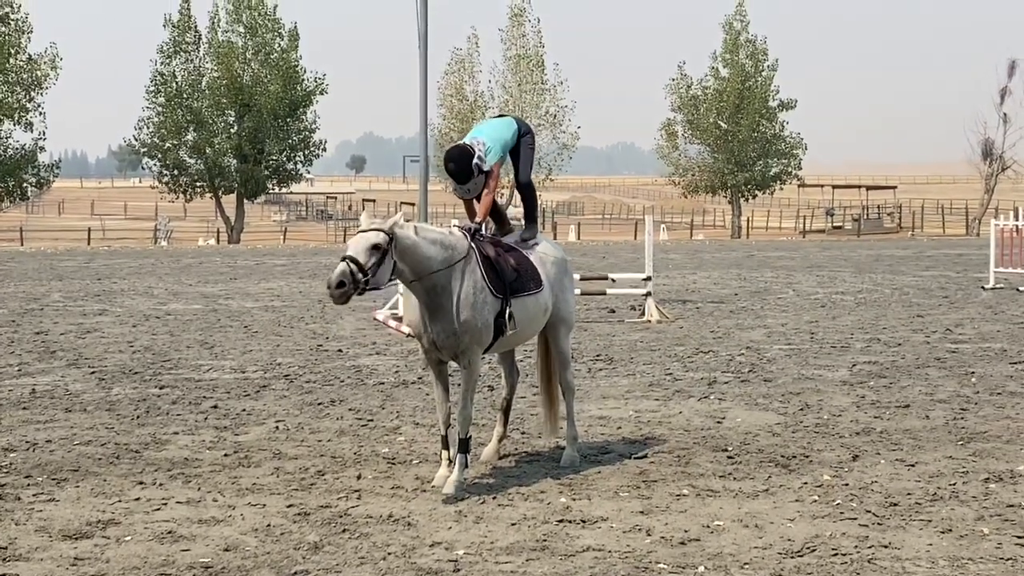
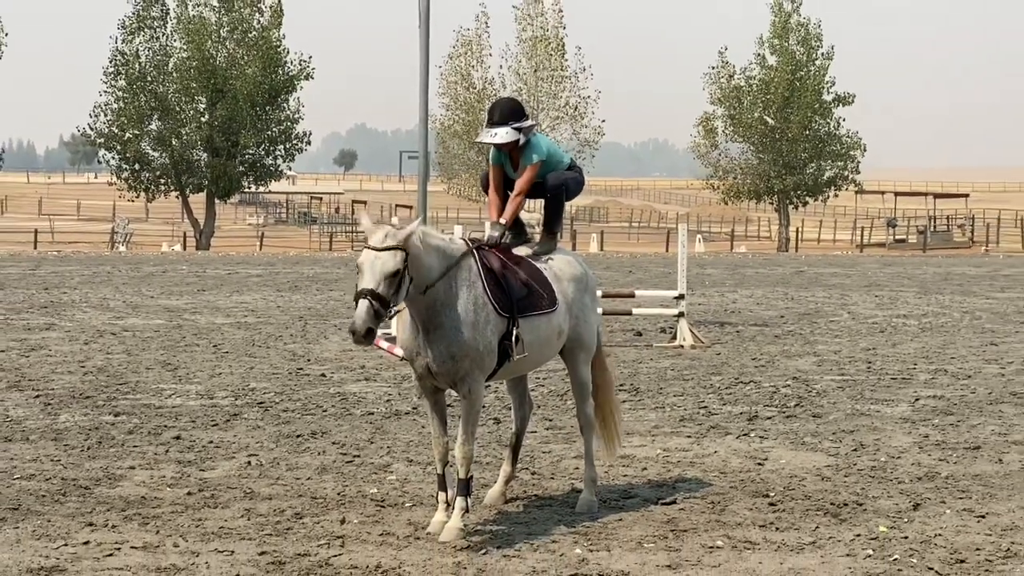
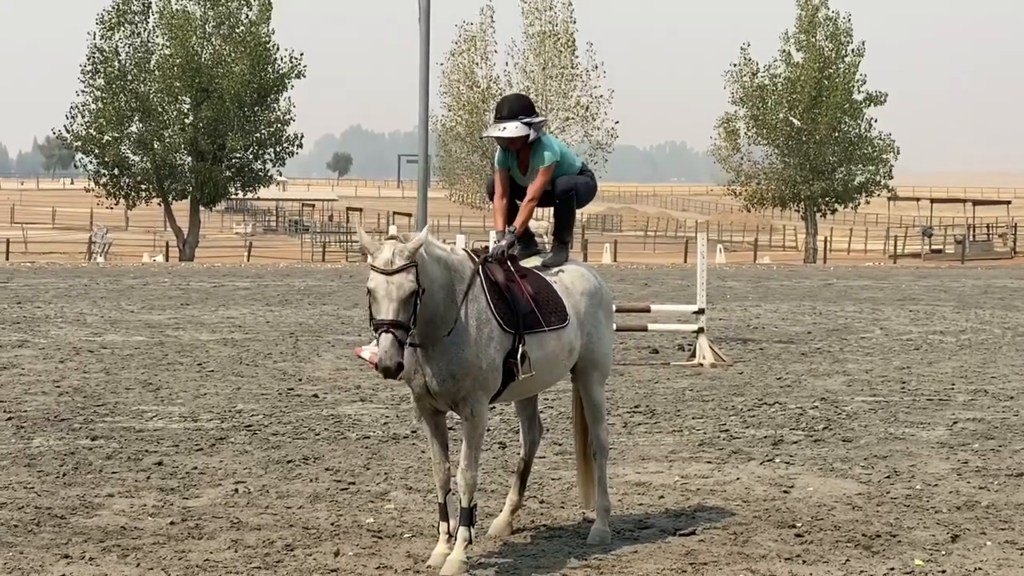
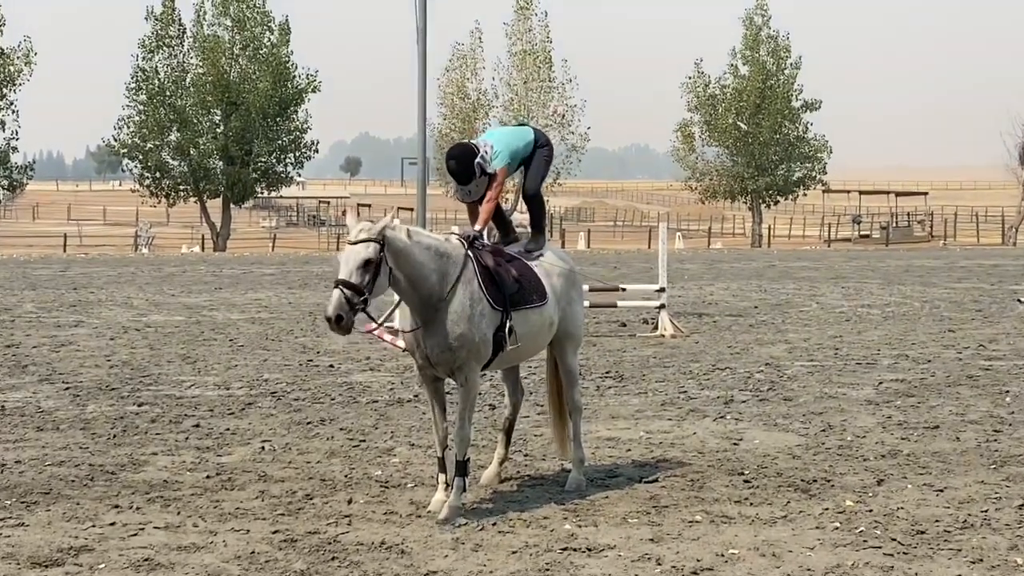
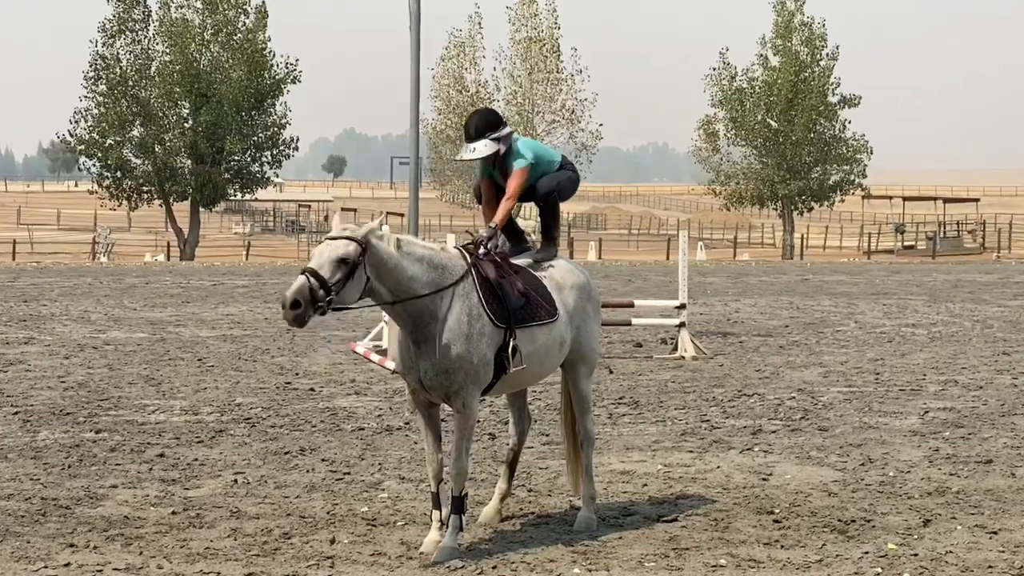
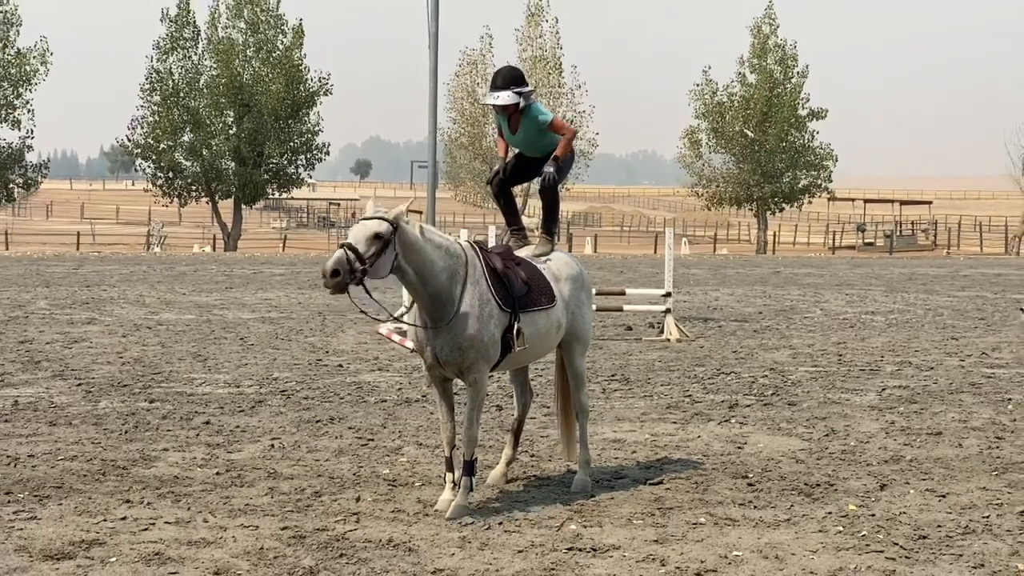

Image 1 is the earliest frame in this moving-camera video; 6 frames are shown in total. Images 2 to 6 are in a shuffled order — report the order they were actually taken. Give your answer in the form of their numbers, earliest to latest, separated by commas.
4, 5, 3, 2, 6
